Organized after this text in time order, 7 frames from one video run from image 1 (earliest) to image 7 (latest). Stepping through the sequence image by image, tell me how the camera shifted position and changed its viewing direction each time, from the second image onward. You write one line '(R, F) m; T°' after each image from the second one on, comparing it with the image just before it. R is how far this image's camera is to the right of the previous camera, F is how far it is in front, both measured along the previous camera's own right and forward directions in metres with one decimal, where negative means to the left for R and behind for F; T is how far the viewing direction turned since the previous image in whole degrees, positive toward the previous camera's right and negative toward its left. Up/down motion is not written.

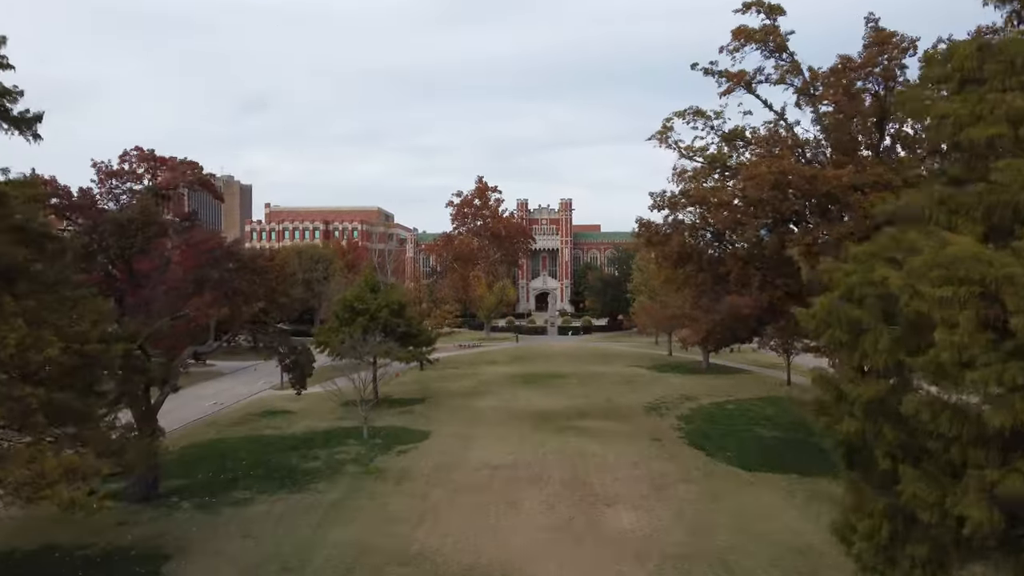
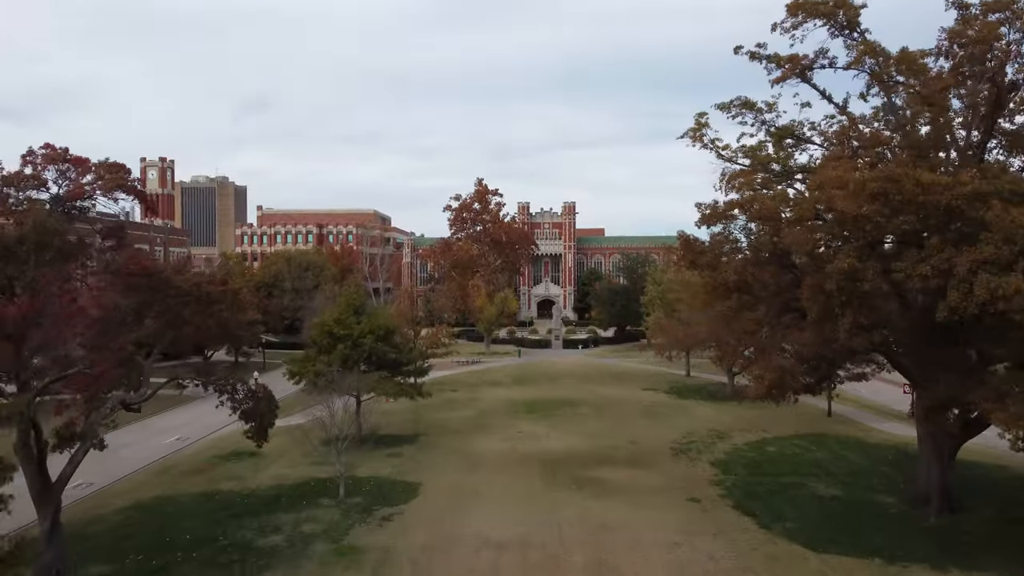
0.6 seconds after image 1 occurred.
(-0.2, +3.3) m; 0°
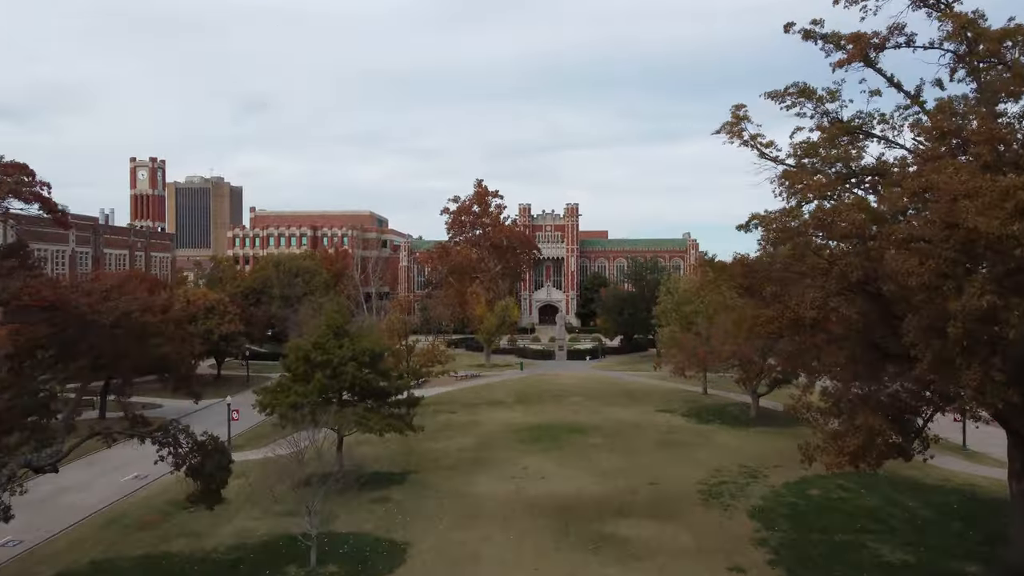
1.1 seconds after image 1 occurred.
(-0.1, +2.7) m; 0°
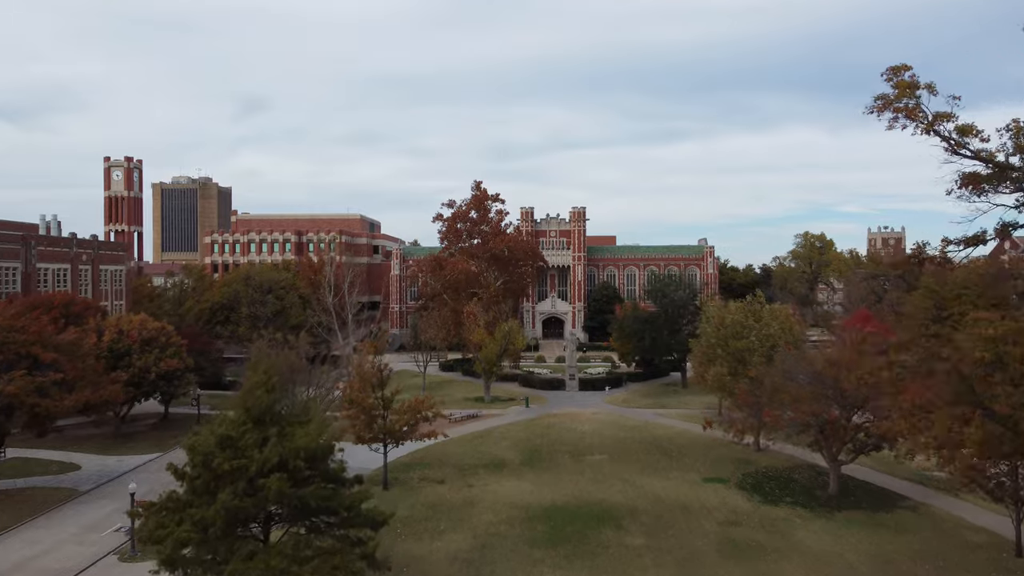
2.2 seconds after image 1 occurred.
(-0.3, +6.3) m; 0°
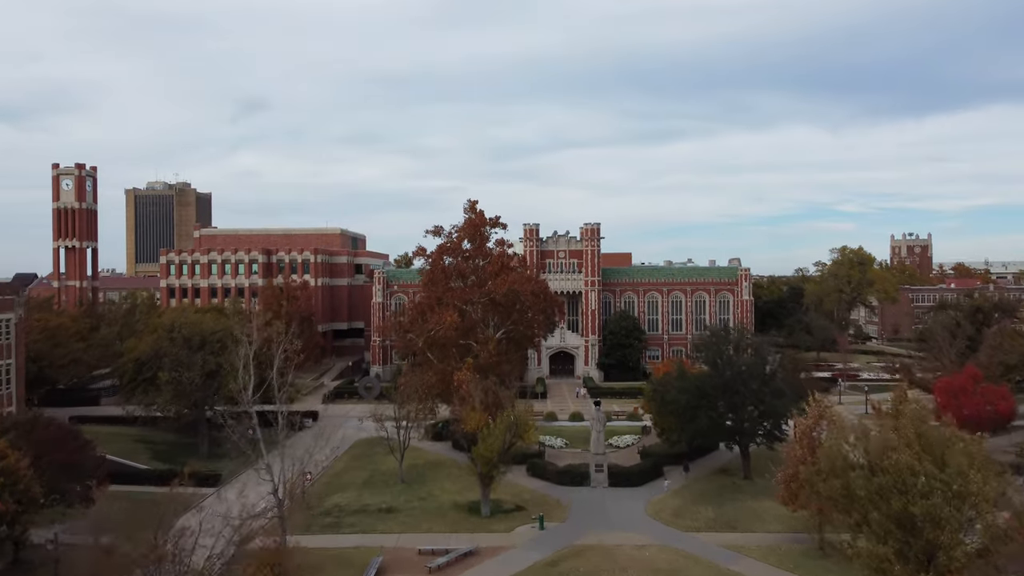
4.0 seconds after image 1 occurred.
(-0.4, +10.2) m; 0°
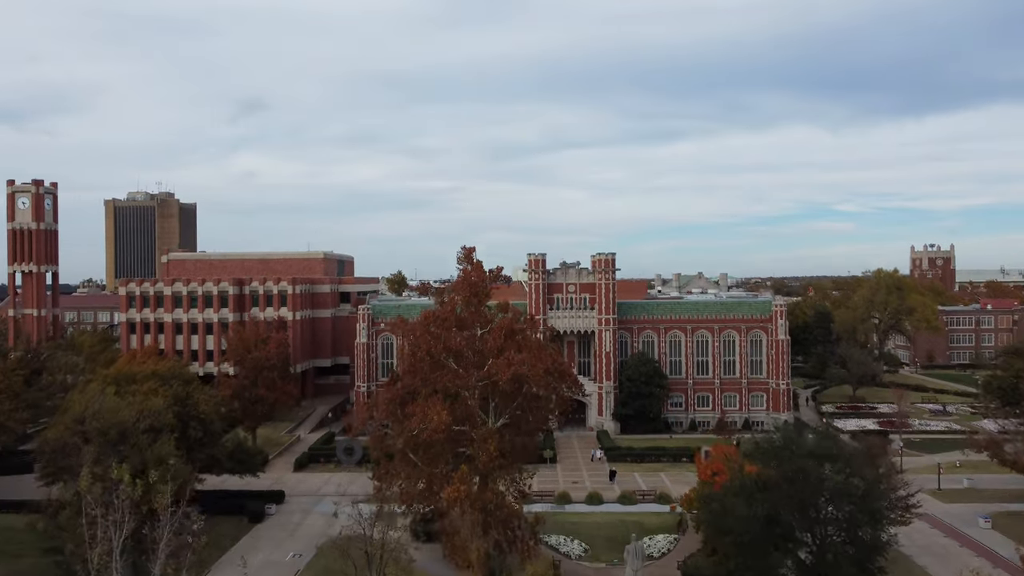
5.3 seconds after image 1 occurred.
(-0.3, +7.5) m; 0°
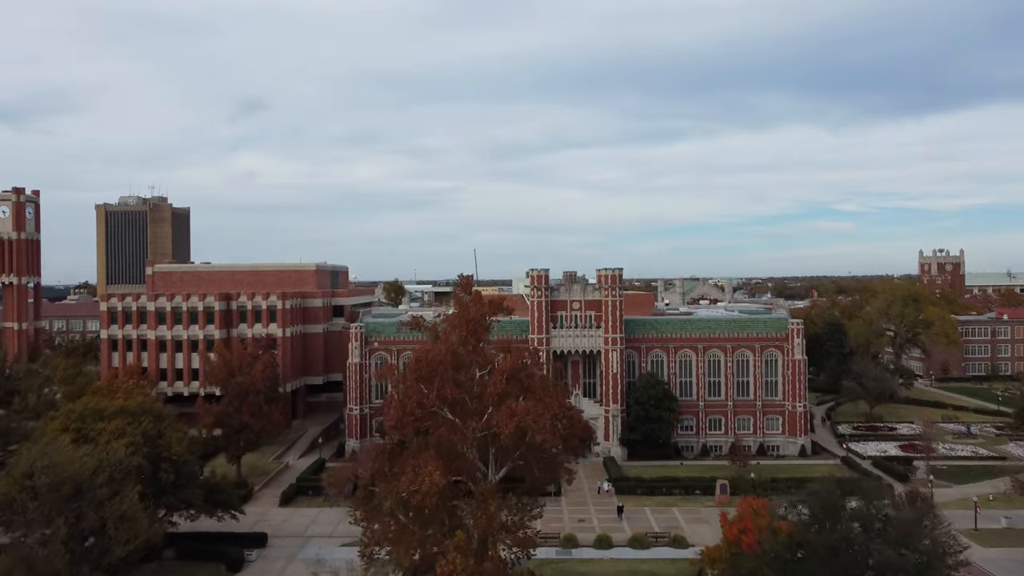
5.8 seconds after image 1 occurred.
(-0.1, +2.9) m; 0°
